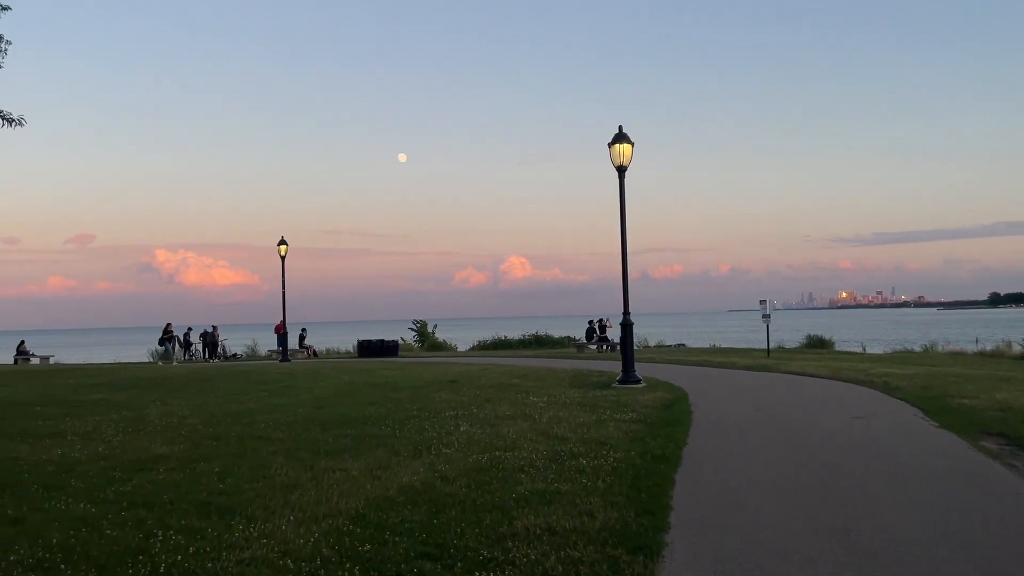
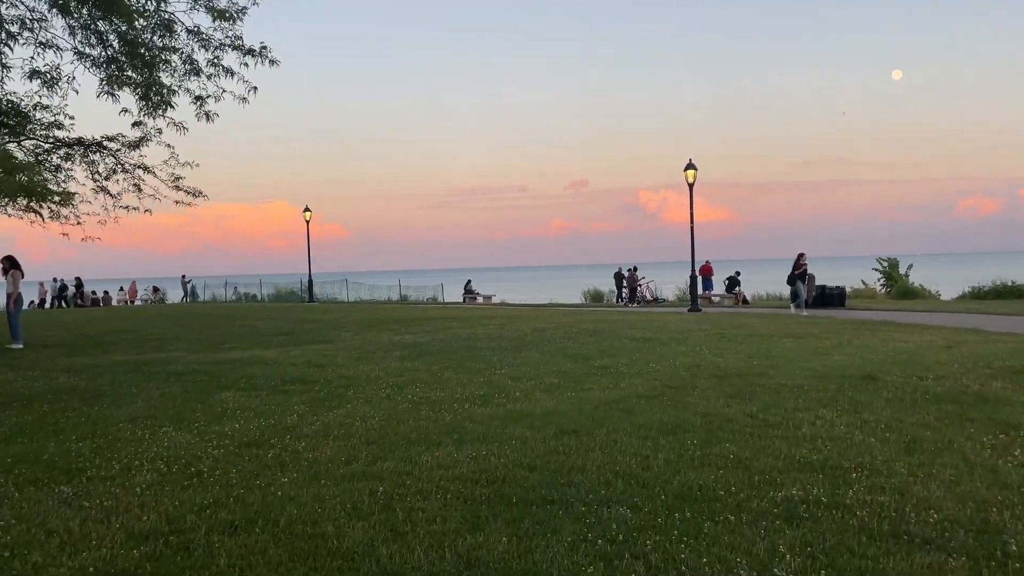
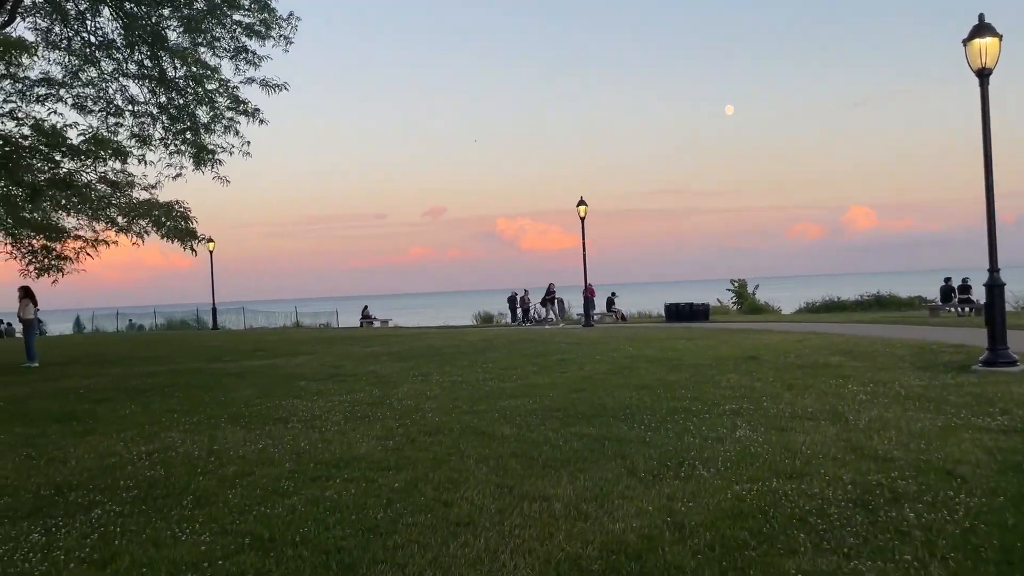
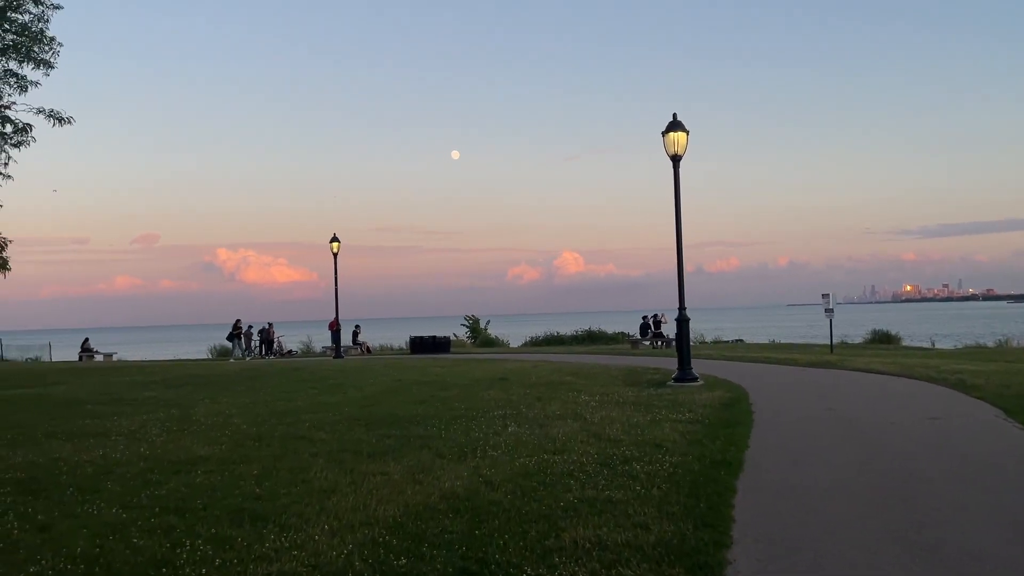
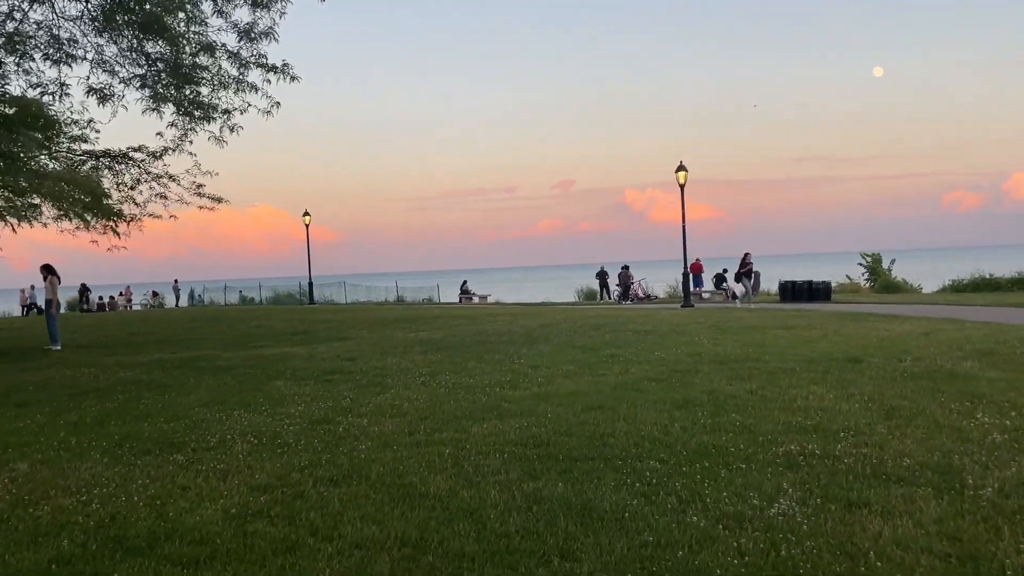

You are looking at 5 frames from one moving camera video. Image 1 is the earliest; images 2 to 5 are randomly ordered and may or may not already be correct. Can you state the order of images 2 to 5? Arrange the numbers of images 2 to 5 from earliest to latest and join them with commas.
4, 3, 5, 2
